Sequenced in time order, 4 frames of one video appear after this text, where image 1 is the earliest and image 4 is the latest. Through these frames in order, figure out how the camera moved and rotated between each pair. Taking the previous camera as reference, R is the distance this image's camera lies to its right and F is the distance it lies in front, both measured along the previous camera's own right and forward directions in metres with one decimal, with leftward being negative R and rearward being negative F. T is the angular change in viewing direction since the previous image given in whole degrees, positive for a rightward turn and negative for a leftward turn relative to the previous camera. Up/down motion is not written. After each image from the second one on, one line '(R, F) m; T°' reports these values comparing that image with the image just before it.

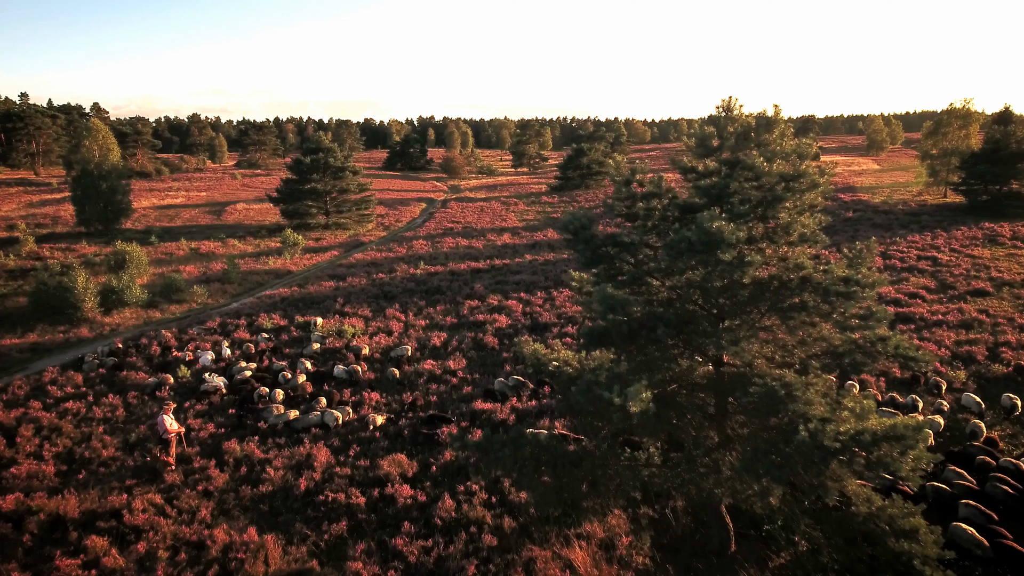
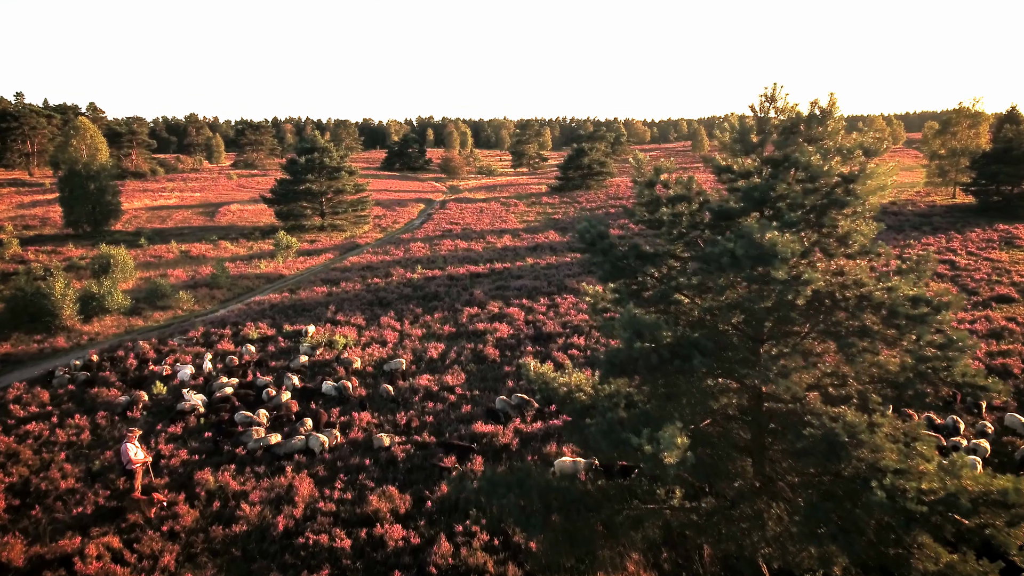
(-0.1, +1.1) m; 0°
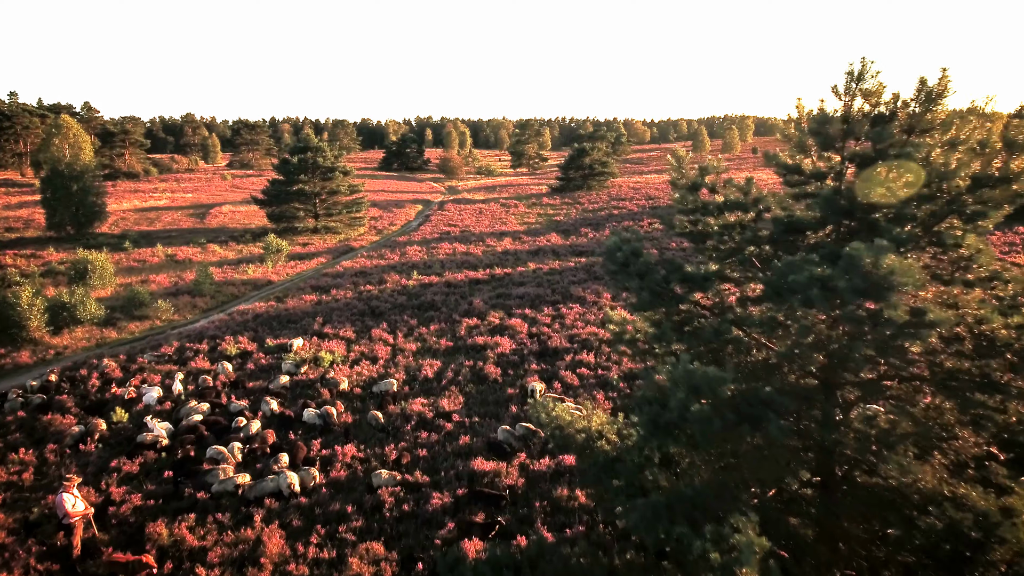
(-0.1, +1.4) m; 0°
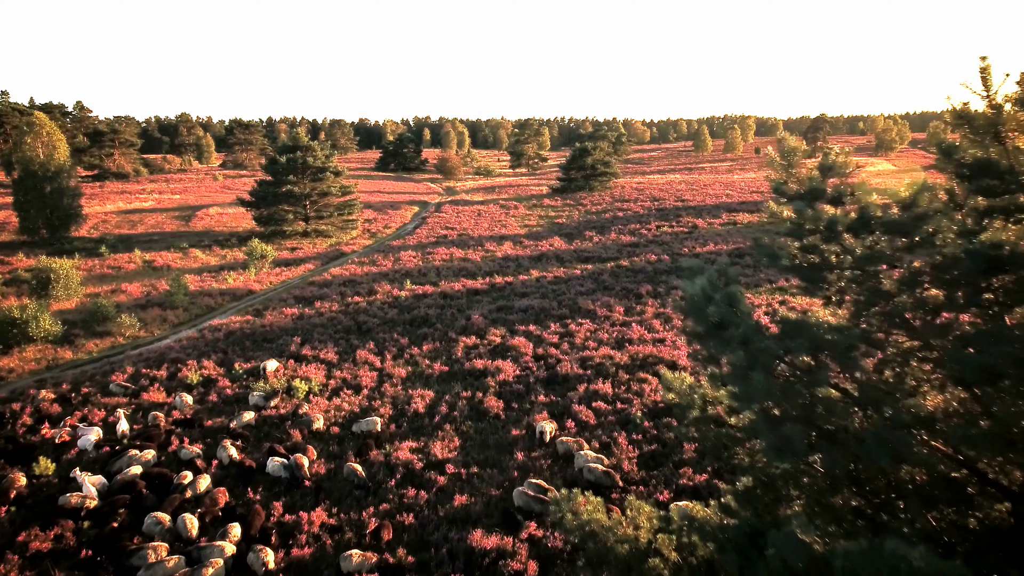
(-0.1, +2.0) m; 0°
